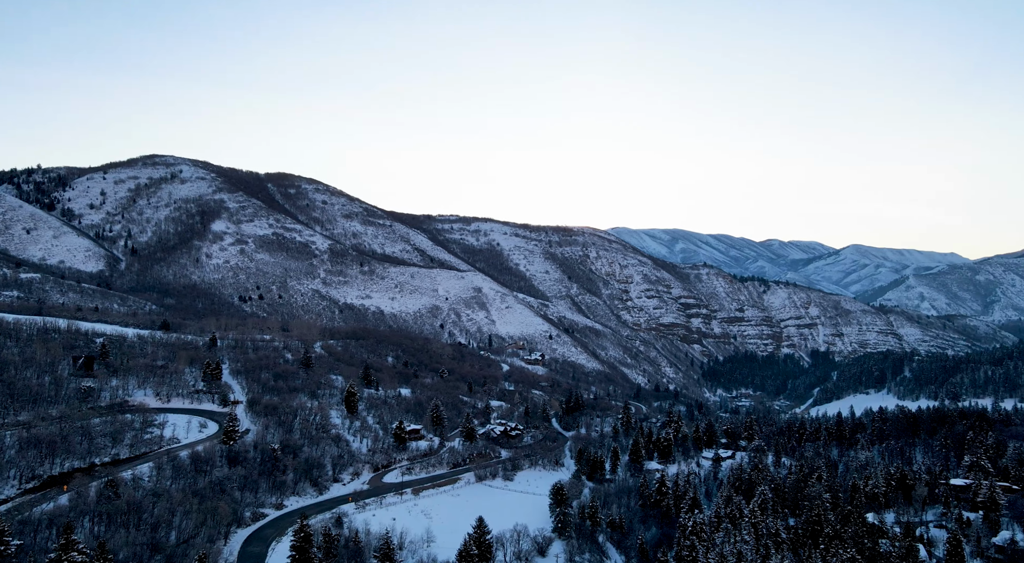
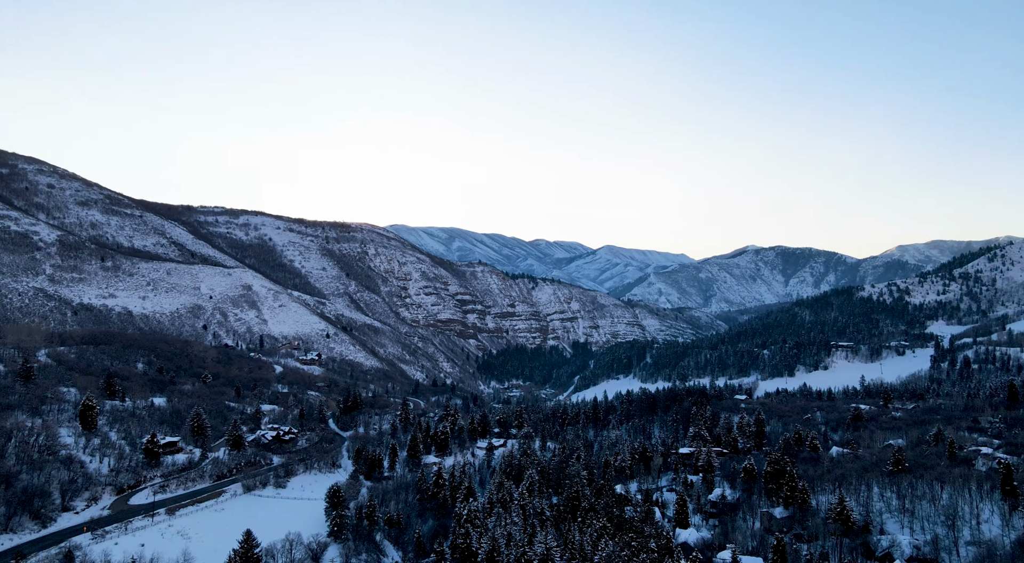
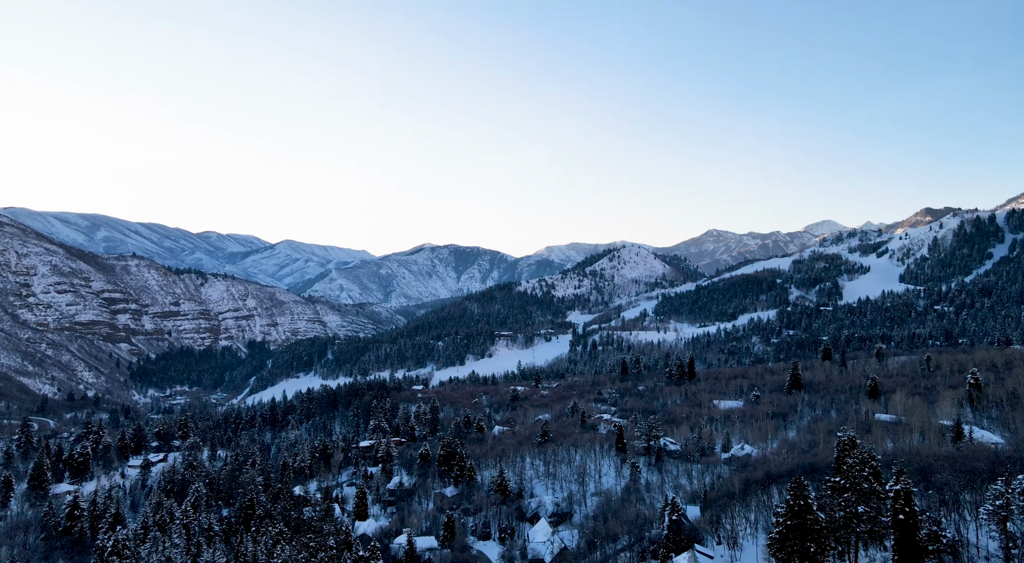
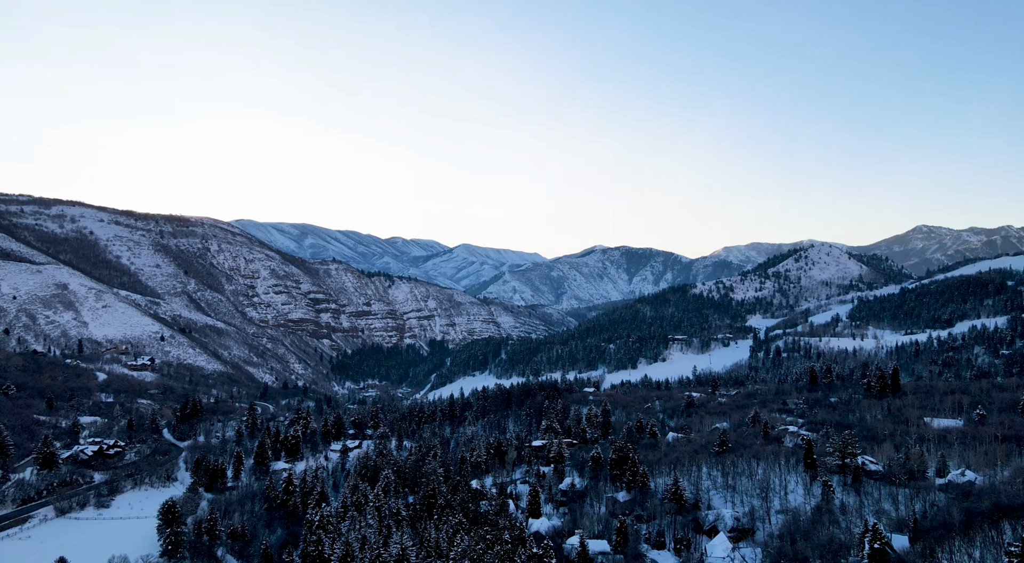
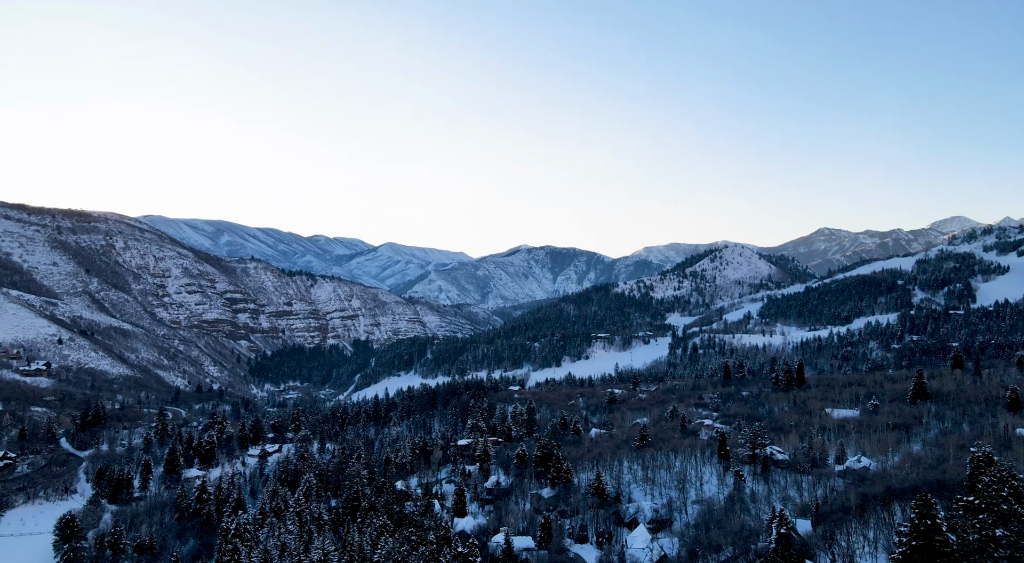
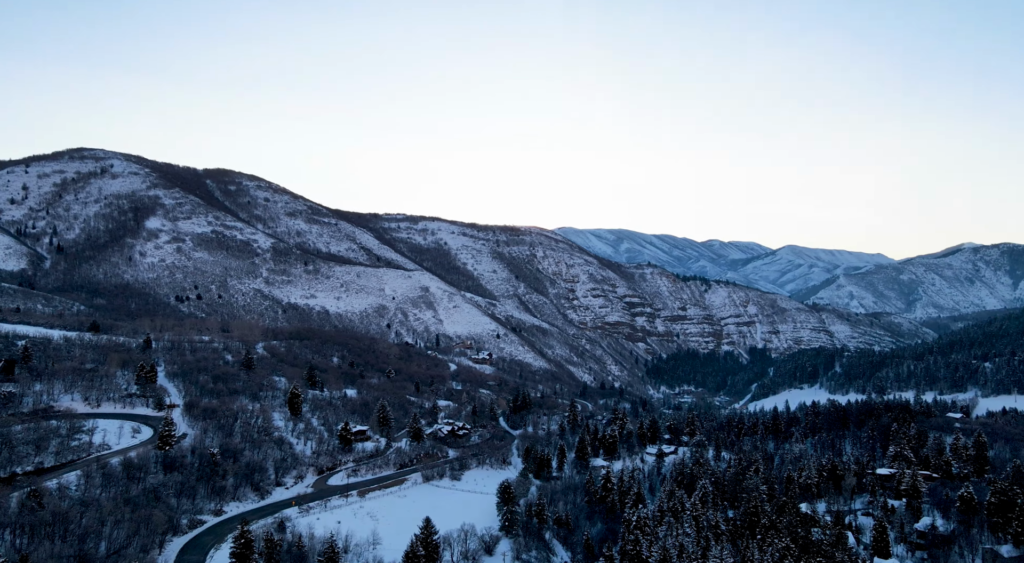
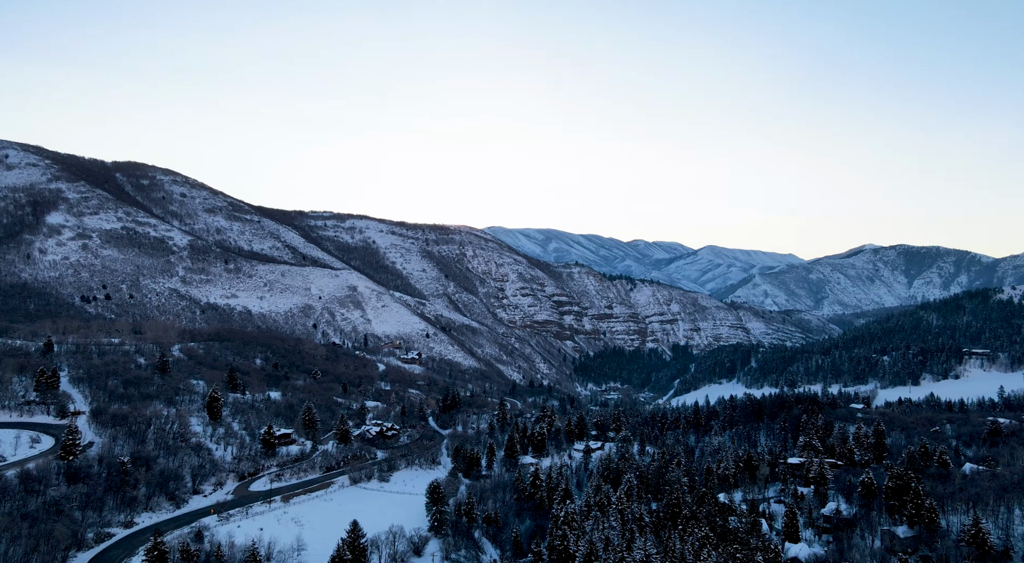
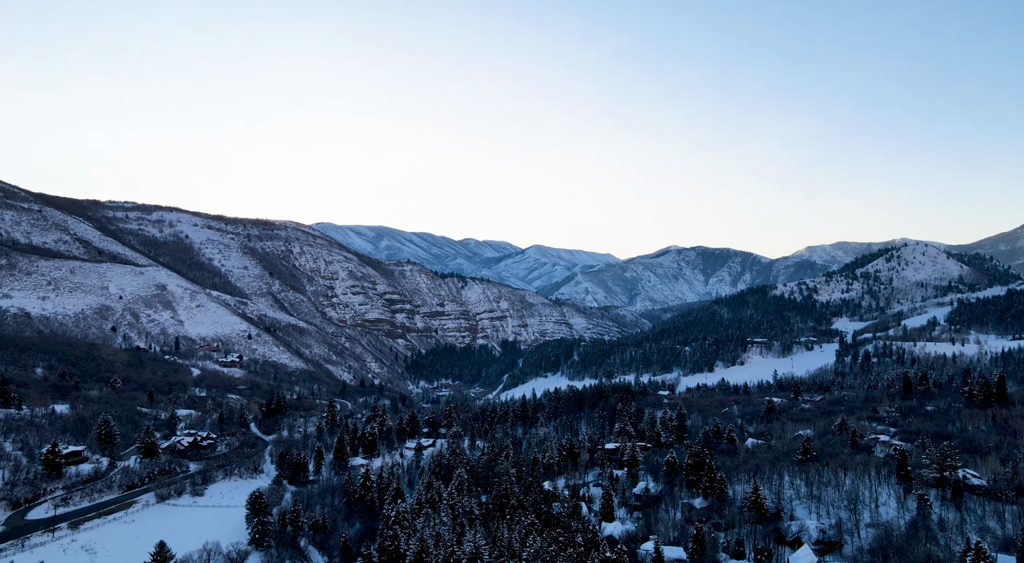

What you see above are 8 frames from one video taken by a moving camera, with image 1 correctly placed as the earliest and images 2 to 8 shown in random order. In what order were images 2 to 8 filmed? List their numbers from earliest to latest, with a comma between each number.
6, 7, 2, 8, 4, 5, 3
